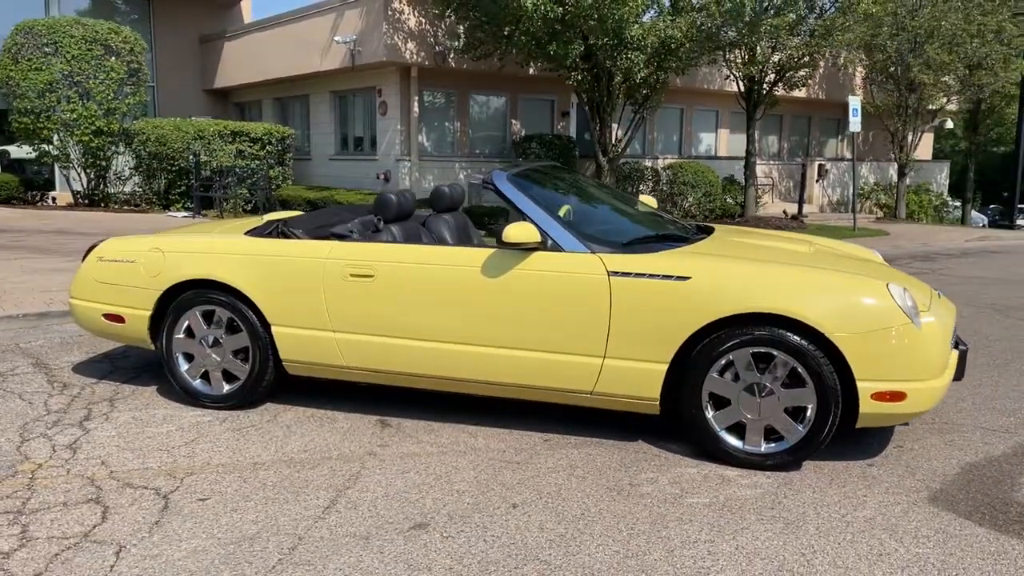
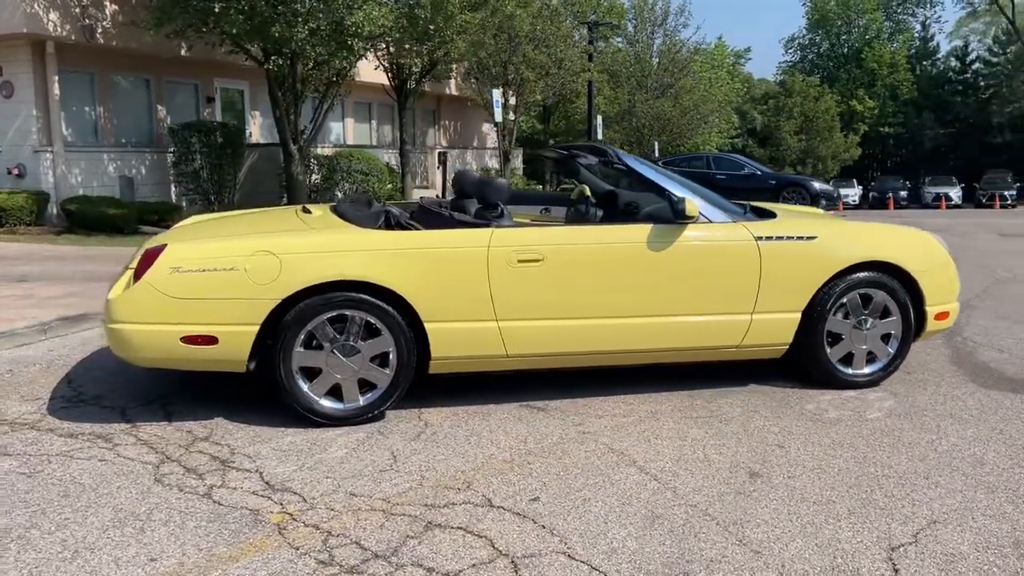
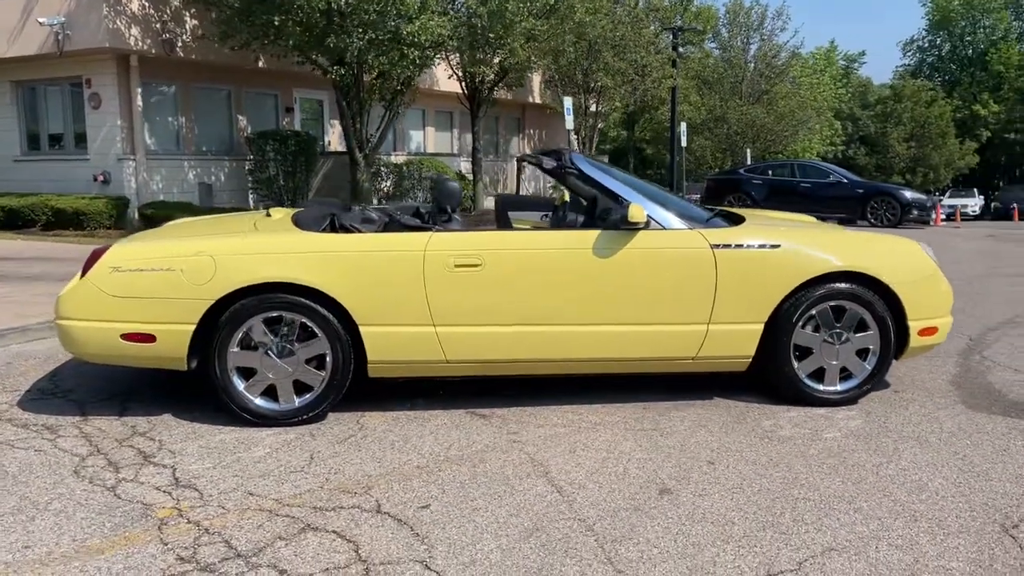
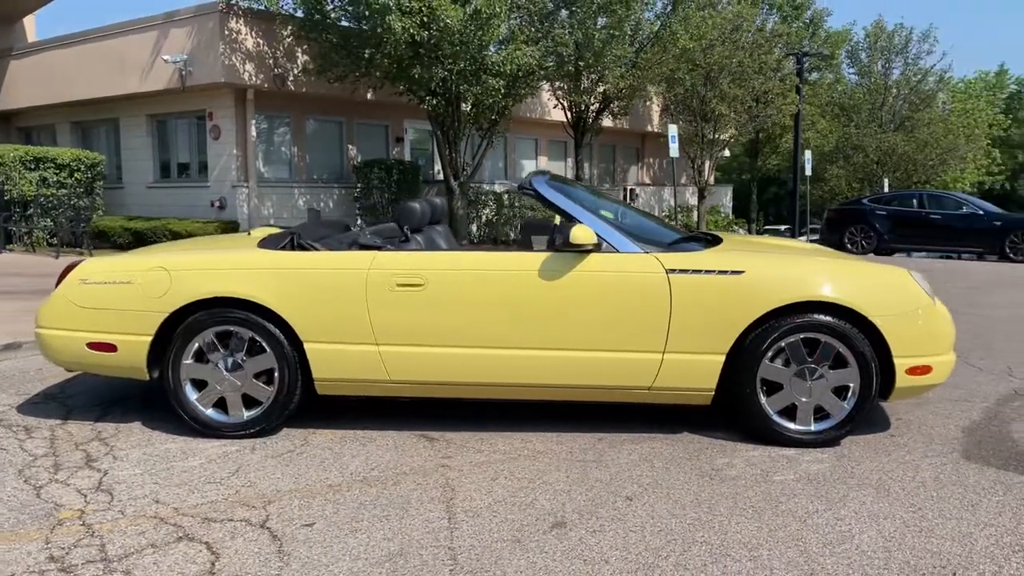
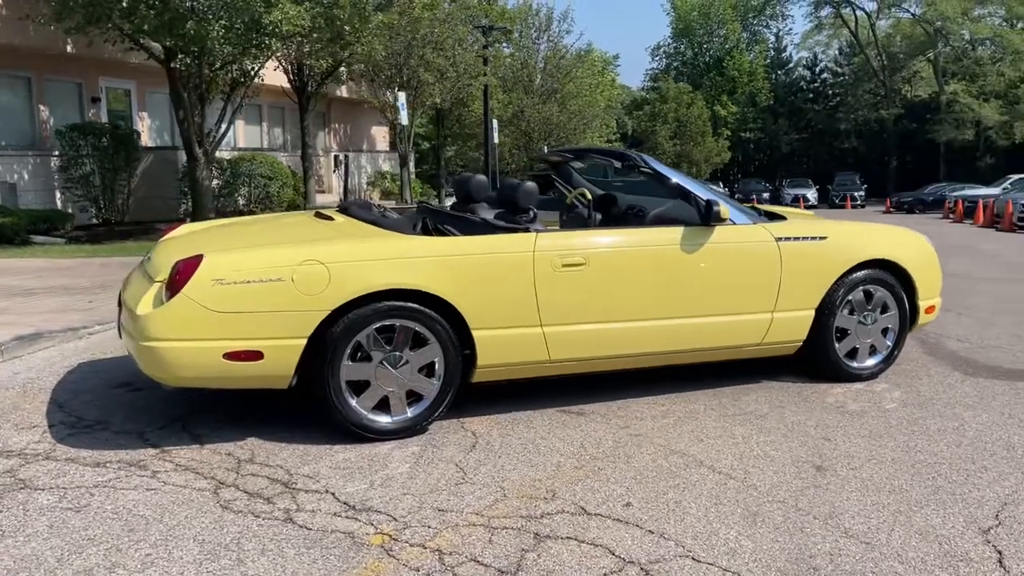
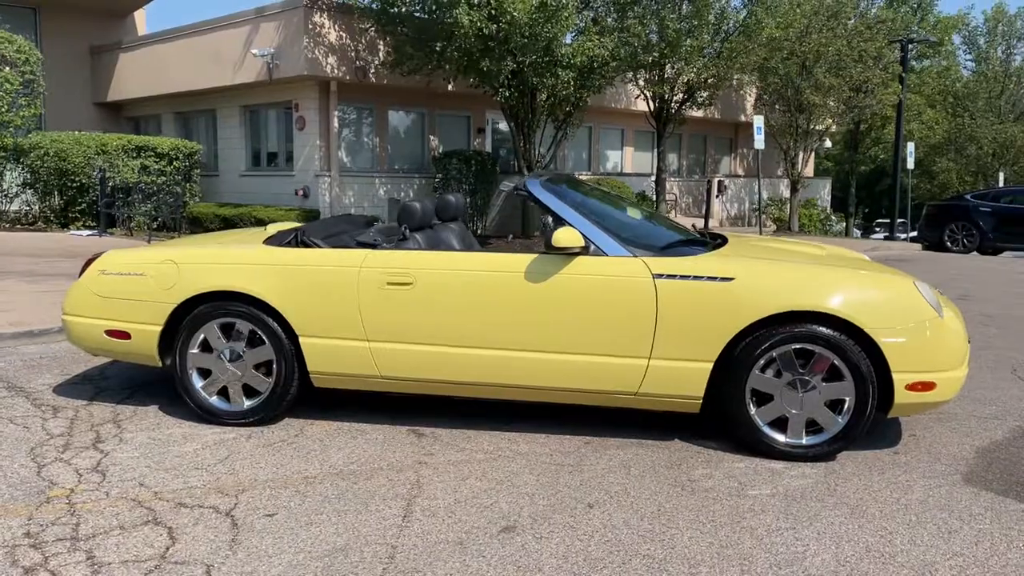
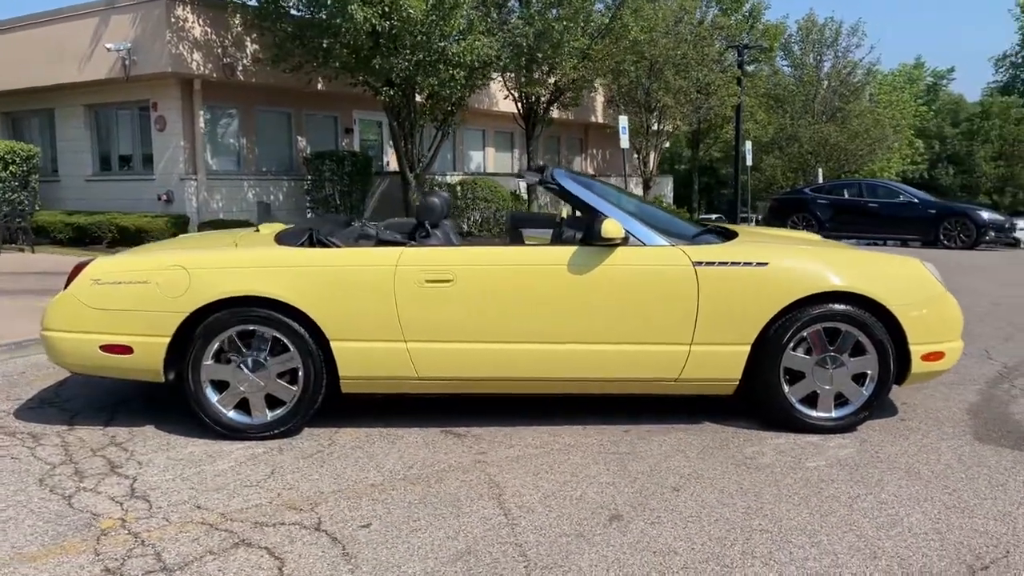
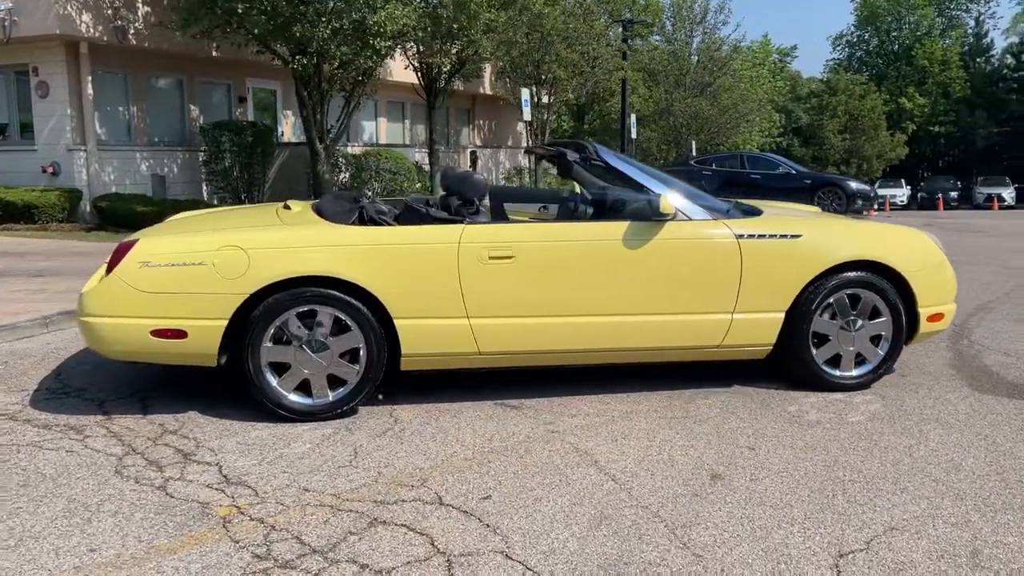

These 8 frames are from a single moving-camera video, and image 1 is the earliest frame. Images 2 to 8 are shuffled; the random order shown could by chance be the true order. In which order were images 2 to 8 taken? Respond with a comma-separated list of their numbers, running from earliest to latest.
6, 4, 7, 3, 8, 2, 5
